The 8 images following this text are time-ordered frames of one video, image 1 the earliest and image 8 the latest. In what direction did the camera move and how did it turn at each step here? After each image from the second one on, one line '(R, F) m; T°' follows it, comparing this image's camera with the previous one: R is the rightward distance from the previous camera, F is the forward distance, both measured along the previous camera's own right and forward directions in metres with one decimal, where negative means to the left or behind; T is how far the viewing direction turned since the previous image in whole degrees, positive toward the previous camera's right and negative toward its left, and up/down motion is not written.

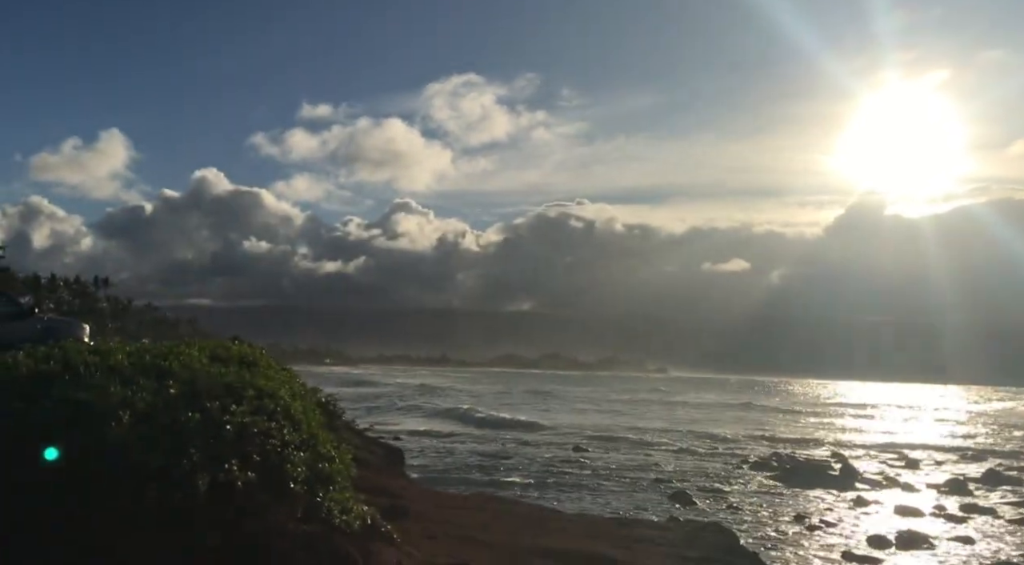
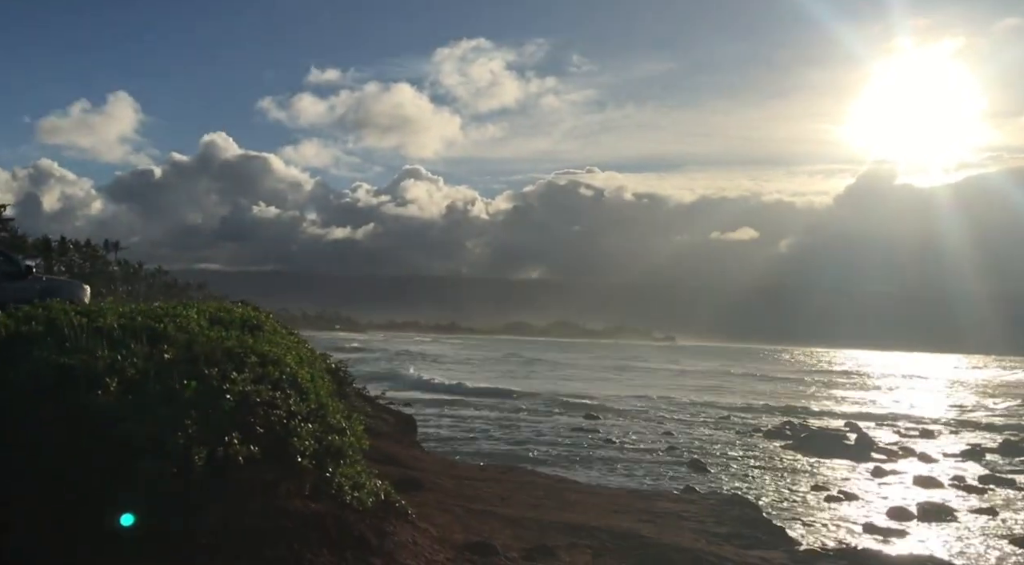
(-0.1, +0.4) m; -1°
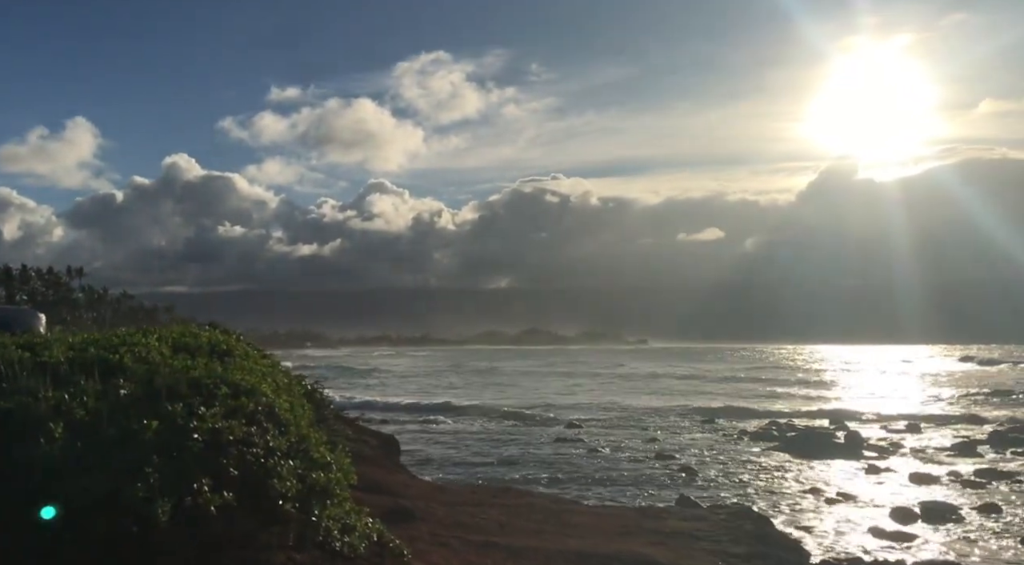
(-0.1, +0.5) m; +2°
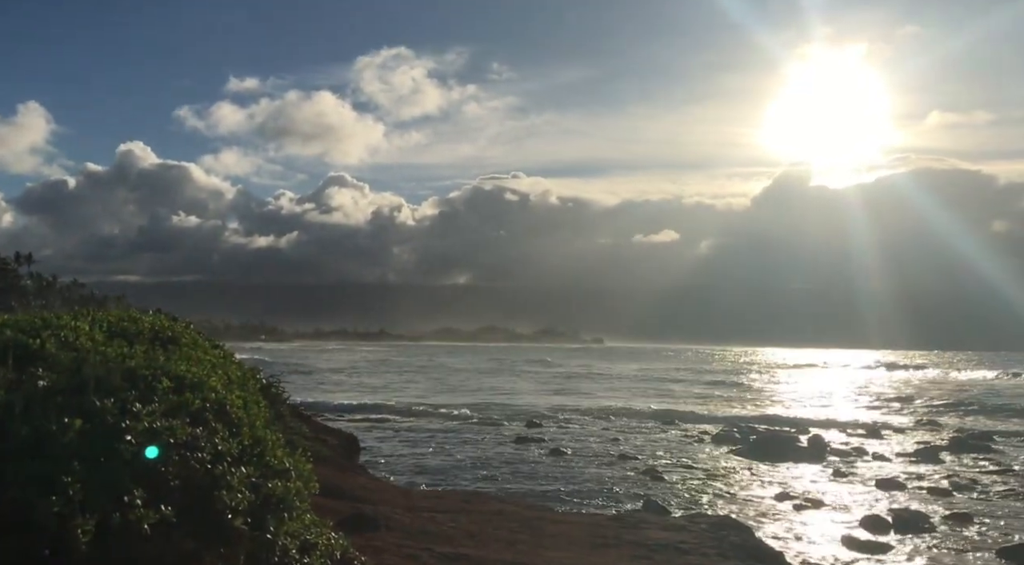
(-0.1, +0.5) m; +3°
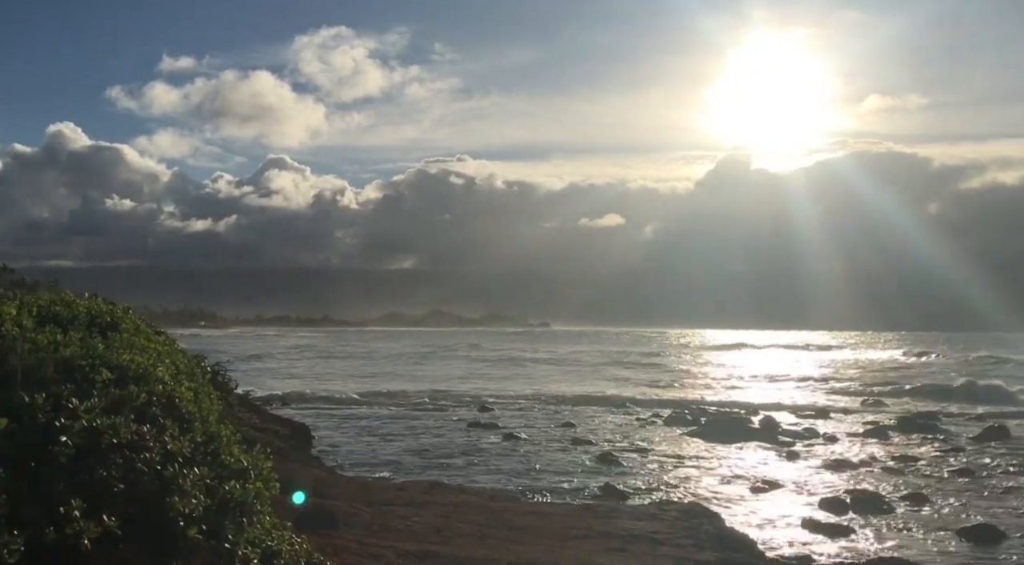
(-0.1, +0.3) m; +3°
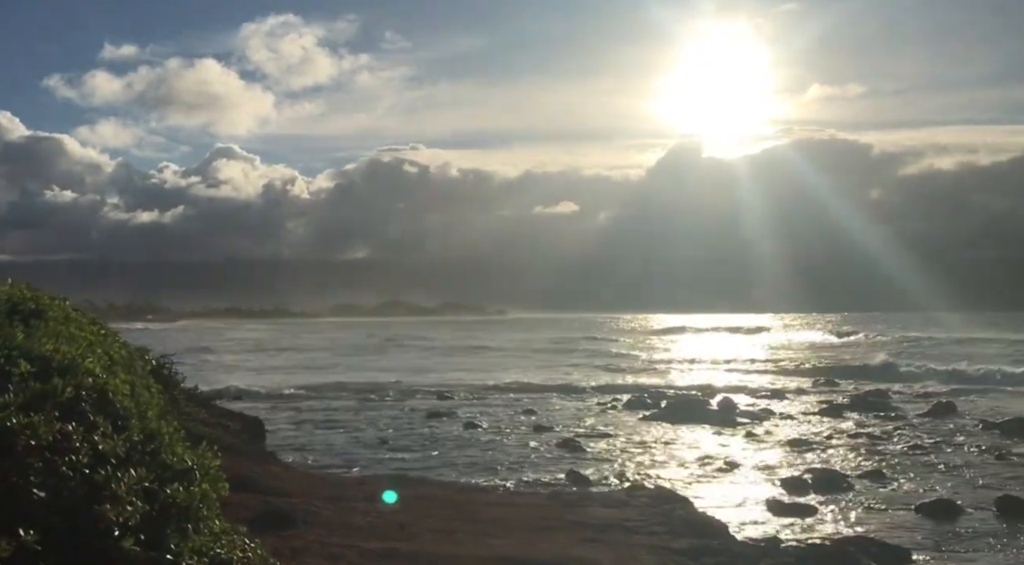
(-0.1, +0.3) m; +3°
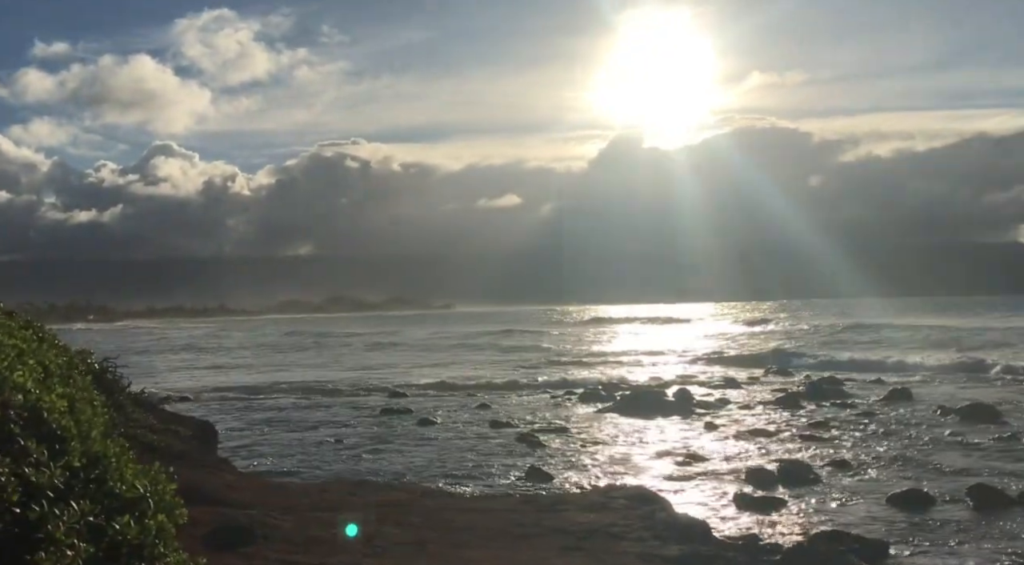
(-0.2, +0.4) m; +3°
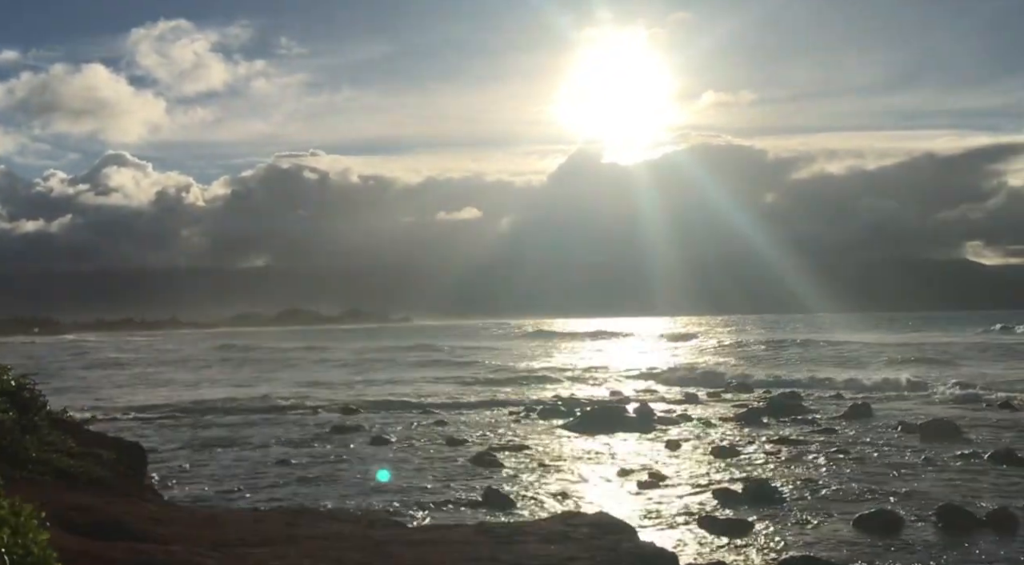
(0.0, +0.5) m; +3°
